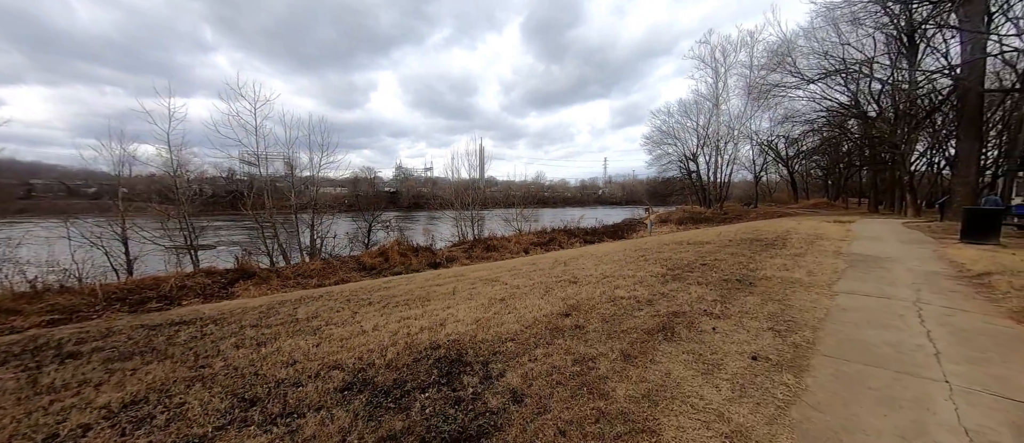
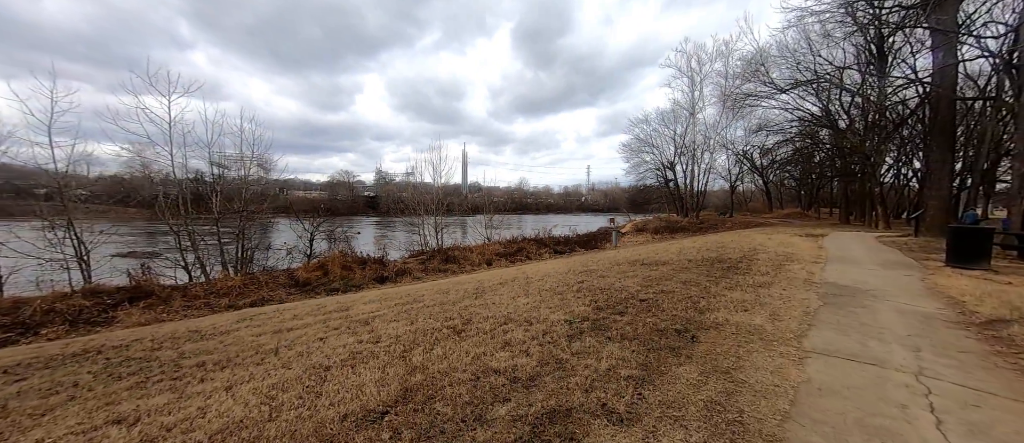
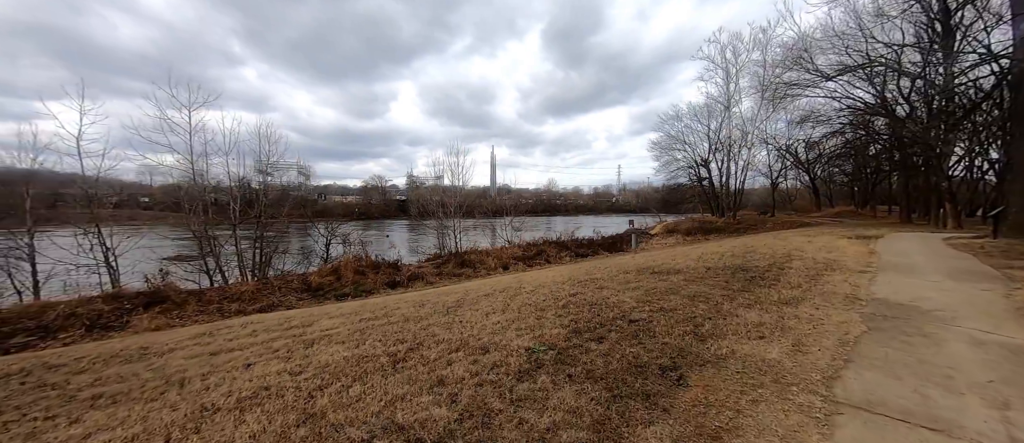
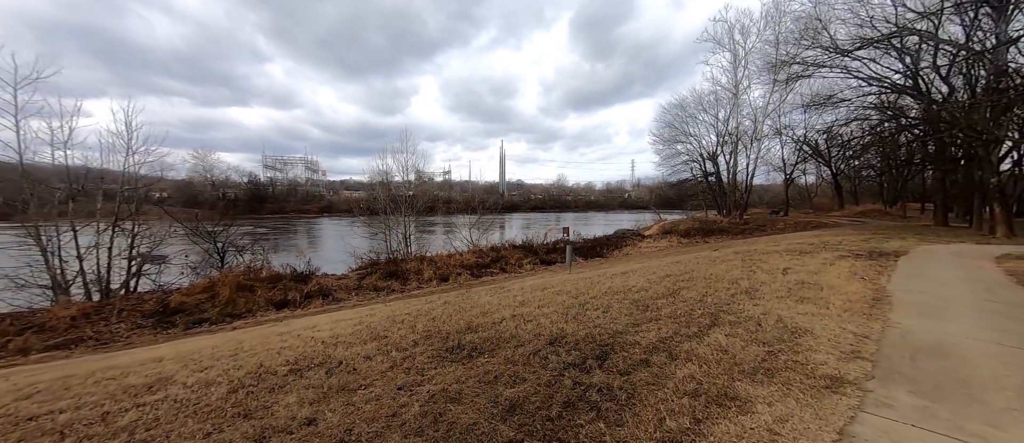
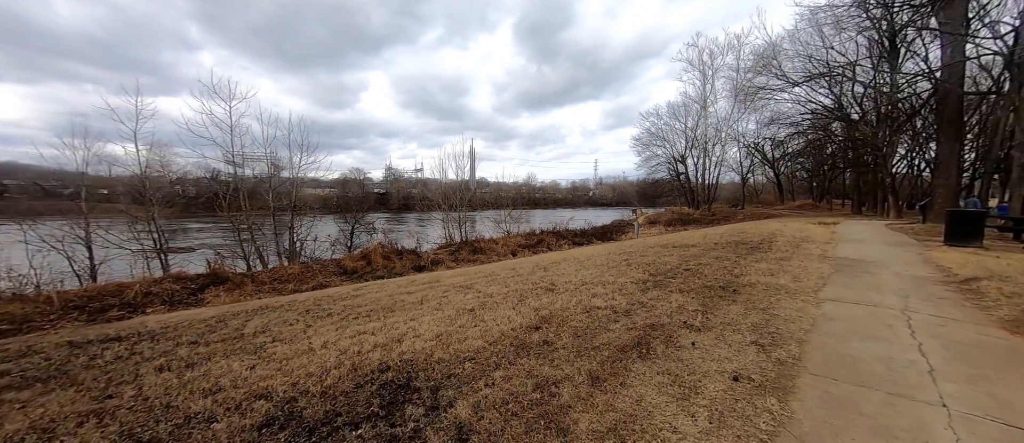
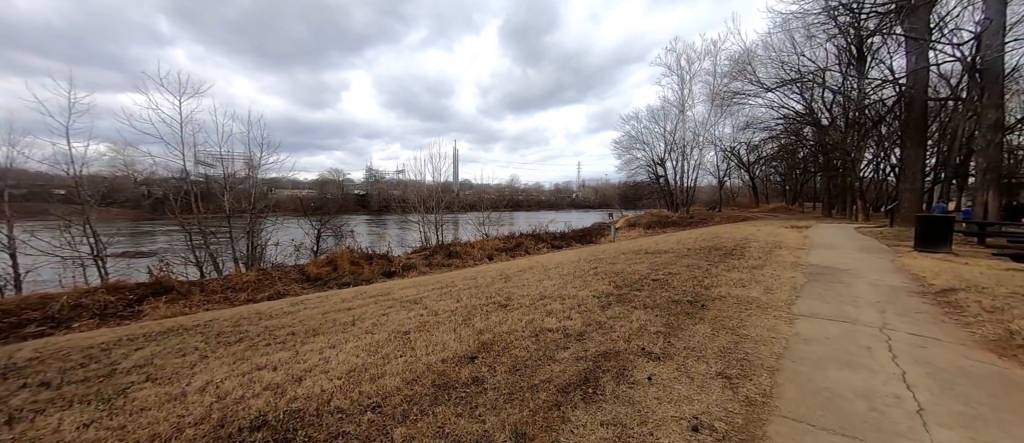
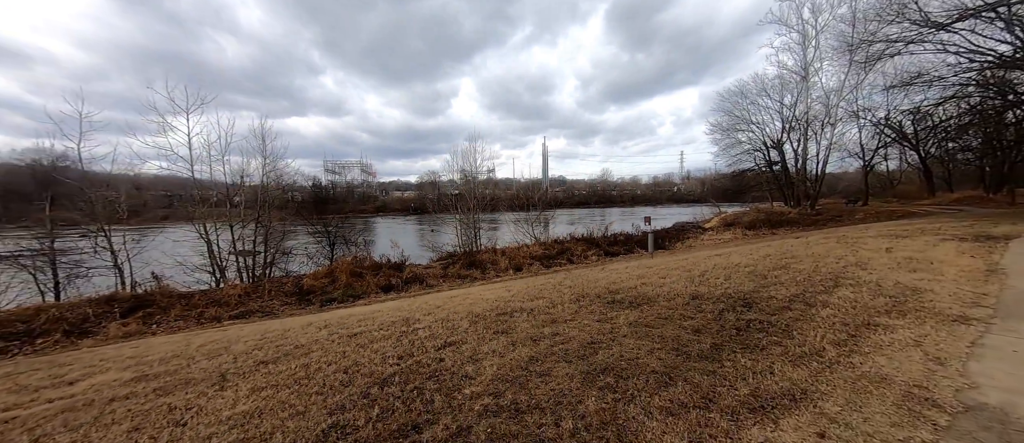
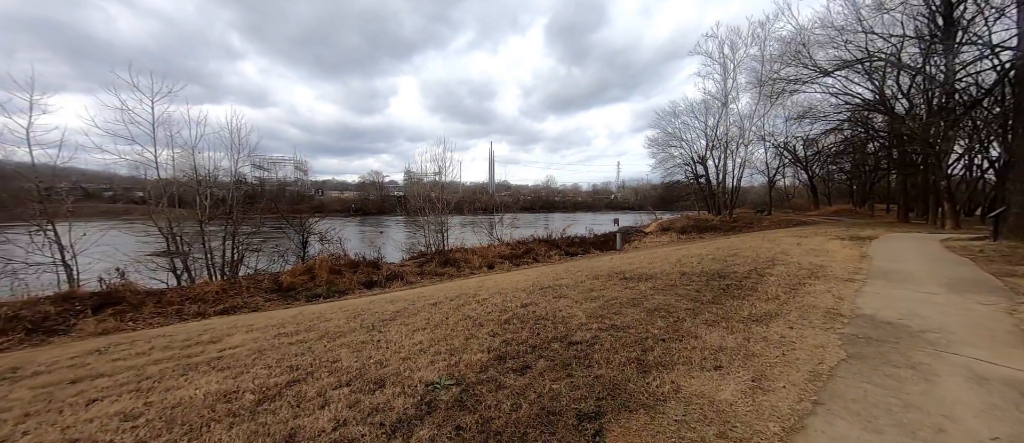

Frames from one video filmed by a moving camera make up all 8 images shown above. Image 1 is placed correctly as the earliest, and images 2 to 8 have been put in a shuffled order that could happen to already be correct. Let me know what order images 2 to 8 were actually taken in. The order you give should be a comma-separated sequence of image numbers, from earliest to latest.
5, 6, 2, 3, 8, 7, 4
